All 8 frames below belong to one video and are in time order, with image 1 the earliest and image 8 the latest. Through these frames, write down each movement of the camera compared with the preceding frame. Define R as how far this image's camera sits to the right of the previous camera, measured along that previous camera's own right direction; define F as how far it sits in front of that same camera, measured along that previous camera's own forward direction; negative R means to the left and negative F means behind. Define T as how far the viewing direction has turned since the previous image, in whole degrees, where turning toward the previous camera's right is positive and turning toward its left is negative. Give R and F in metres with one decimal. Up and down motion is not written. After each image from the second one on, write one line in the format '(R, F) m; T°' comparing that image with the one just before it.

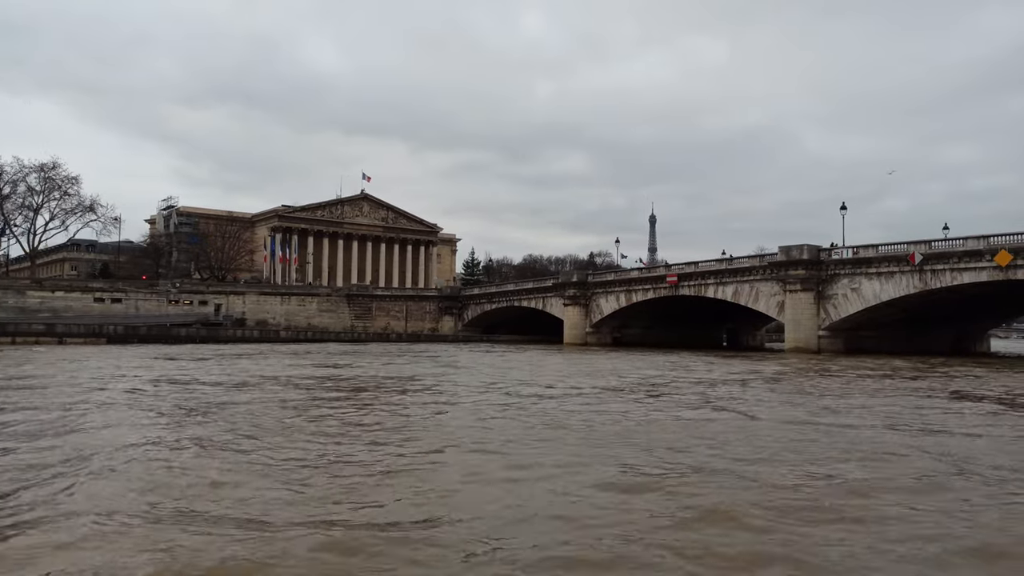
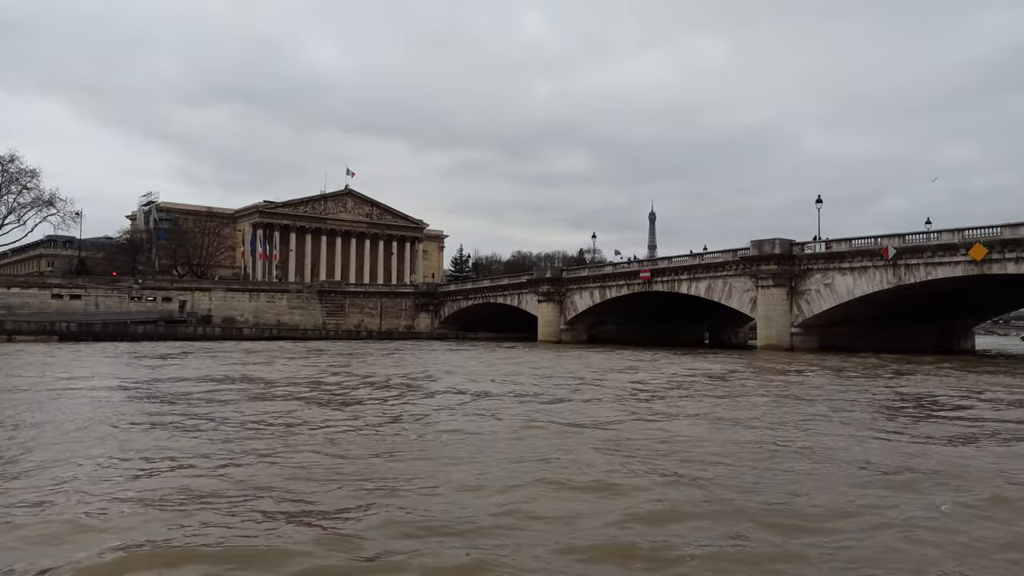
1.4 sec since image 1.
(+2.0, +1.4) m; 0°
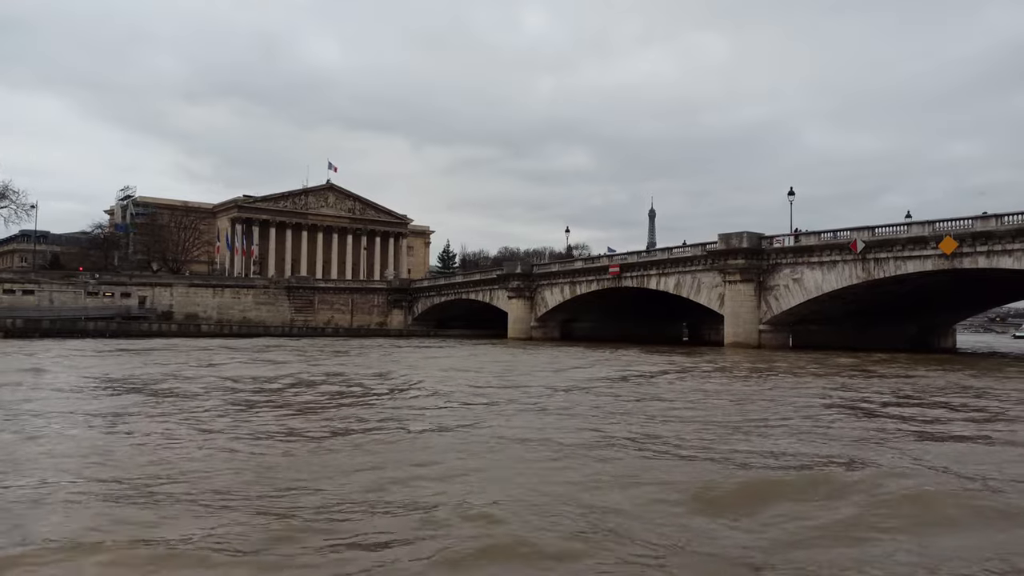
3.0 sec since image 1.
(+2.1, +1.5) m; 0°
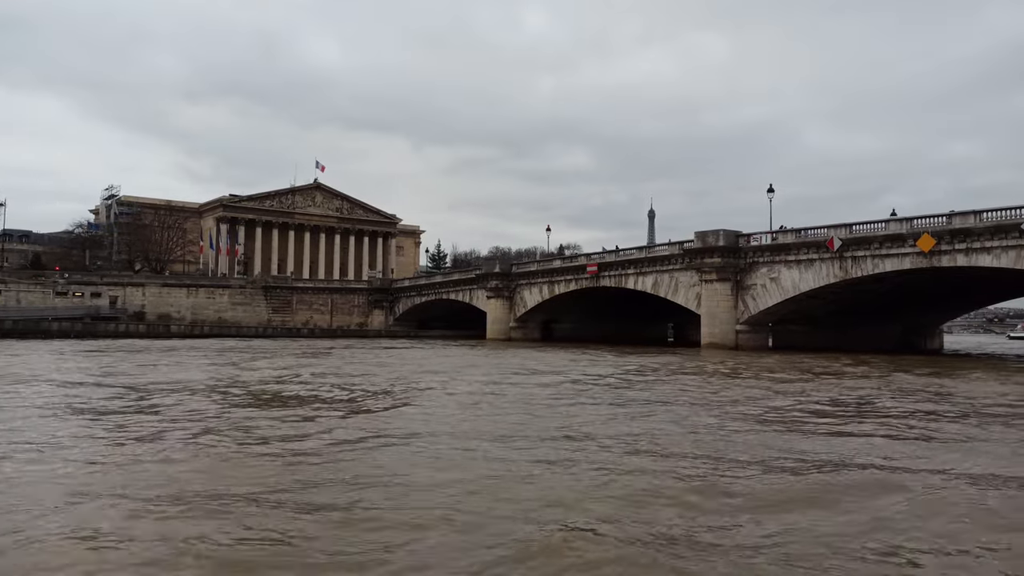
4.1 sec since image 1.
(+1.5, +1.1) m; 0°
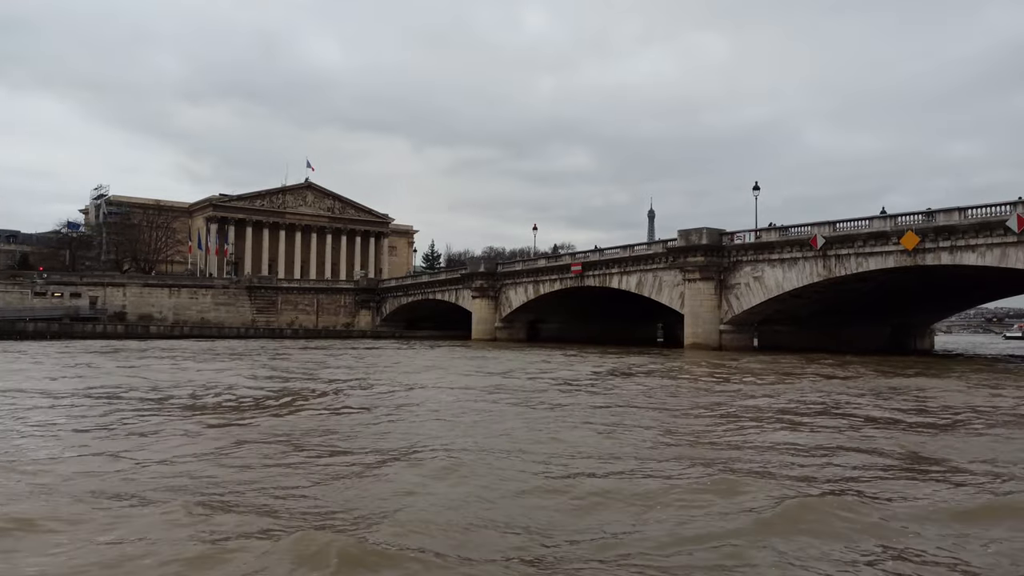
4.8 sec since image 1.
(+1.0, +0.7) m; 0°
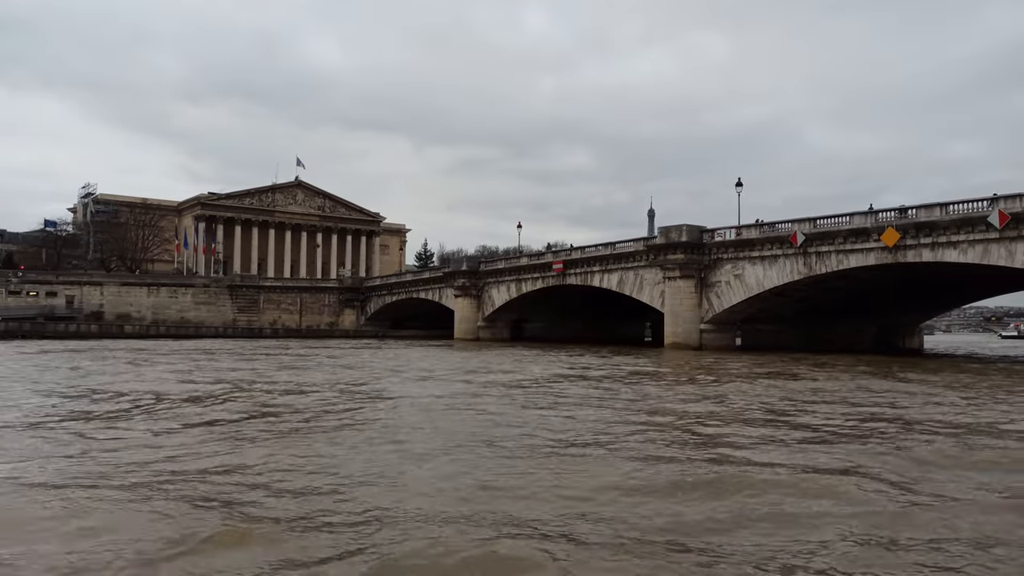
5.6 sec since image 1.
(+1.1, +0.8) m; 0°
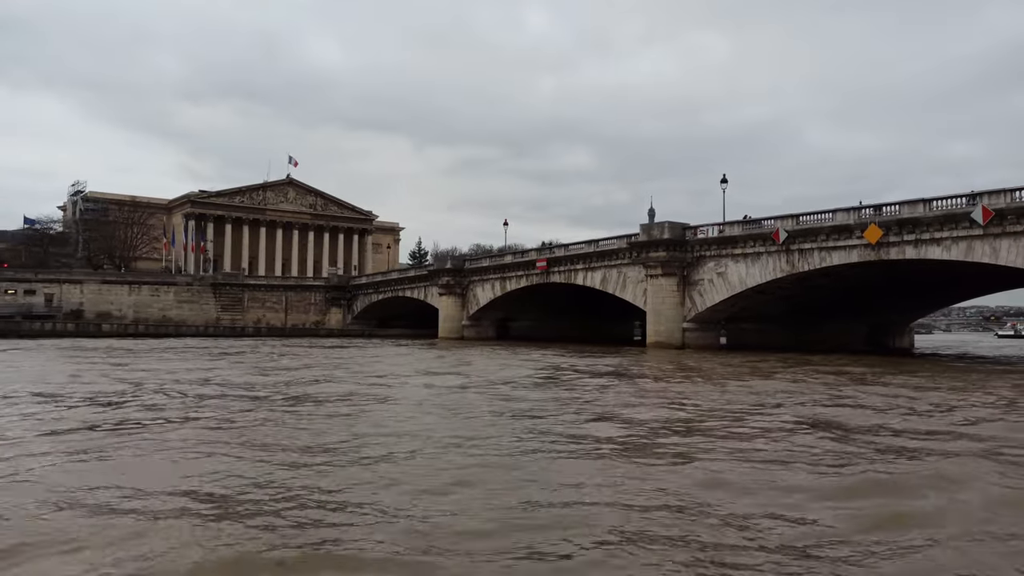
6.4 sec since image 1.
(+1.0, +0.7) m; 0°
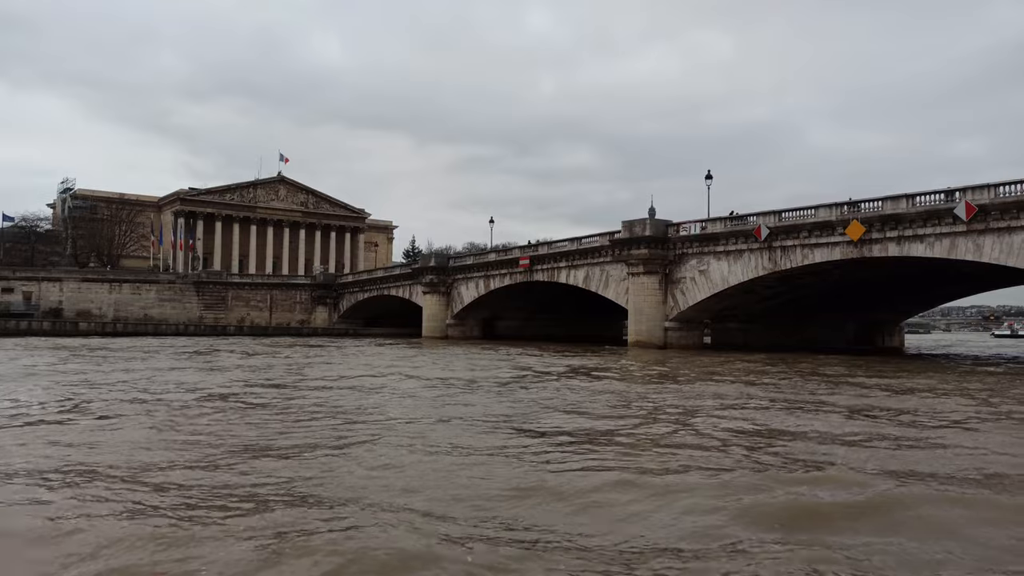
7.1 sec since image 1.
(+1.0, +0.7) m; 0°
